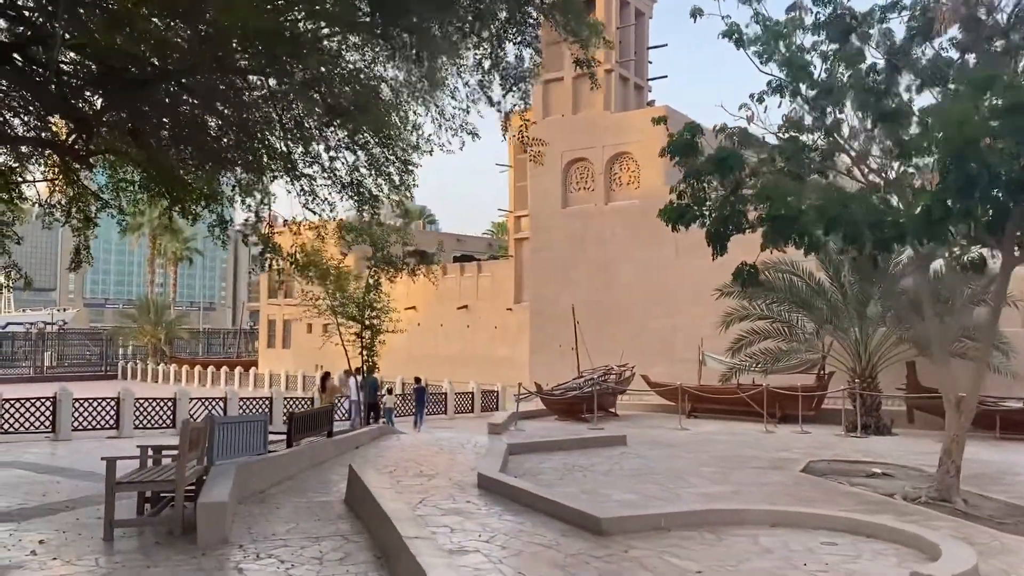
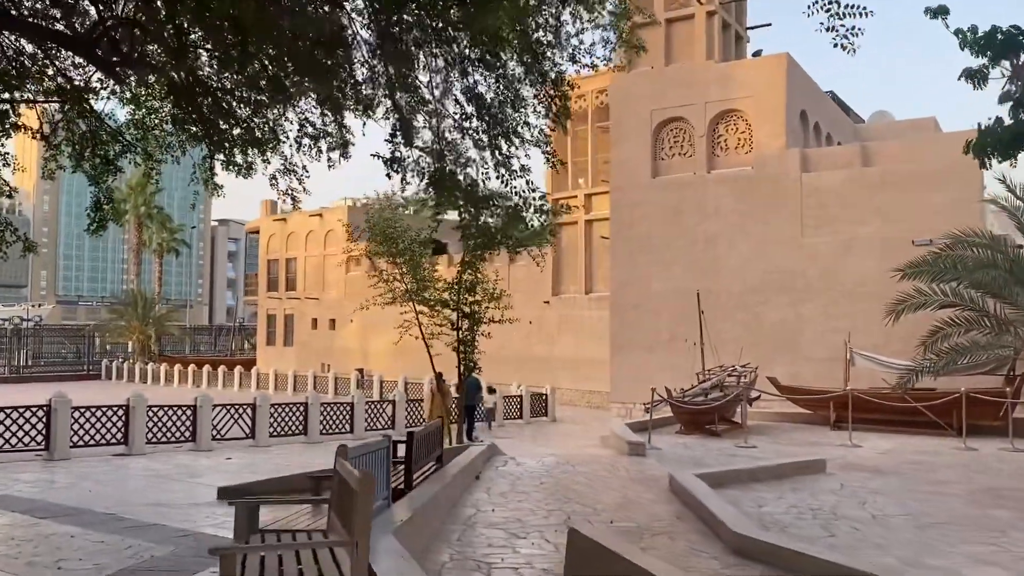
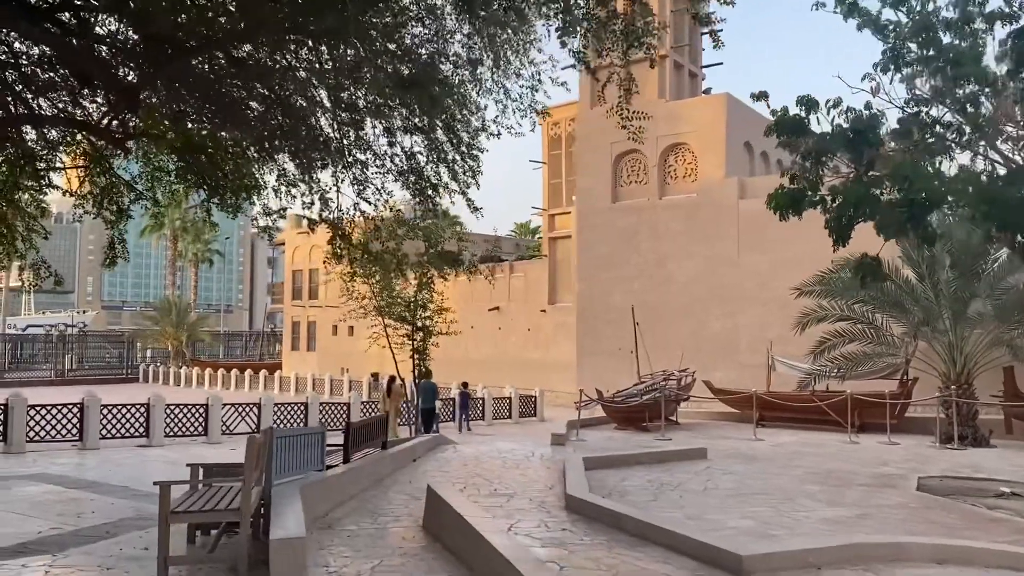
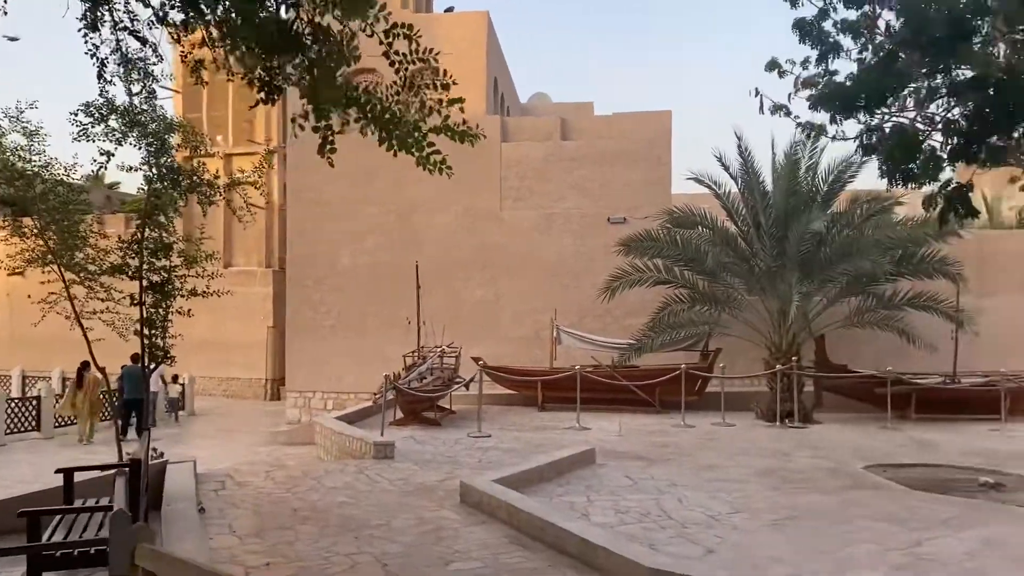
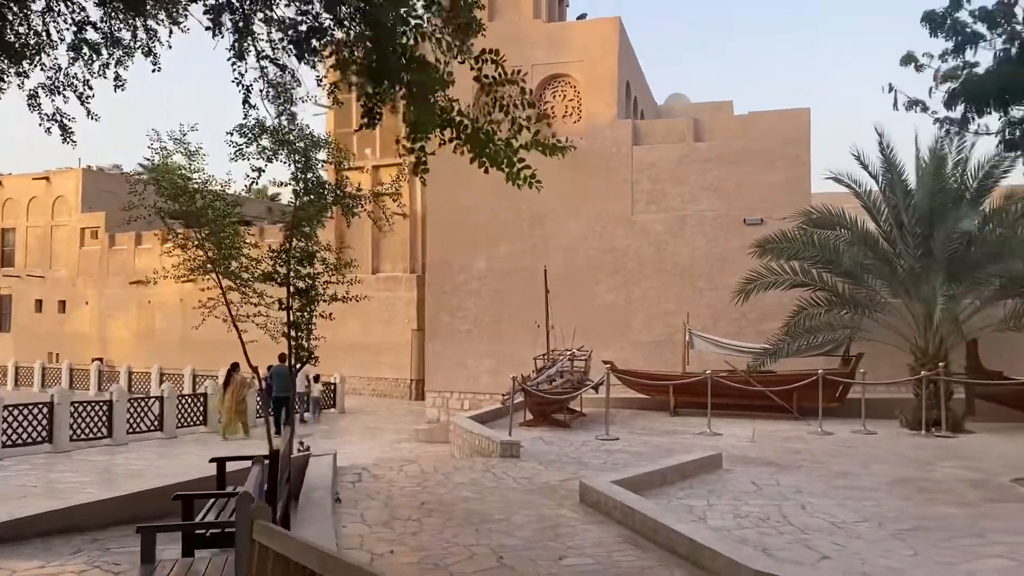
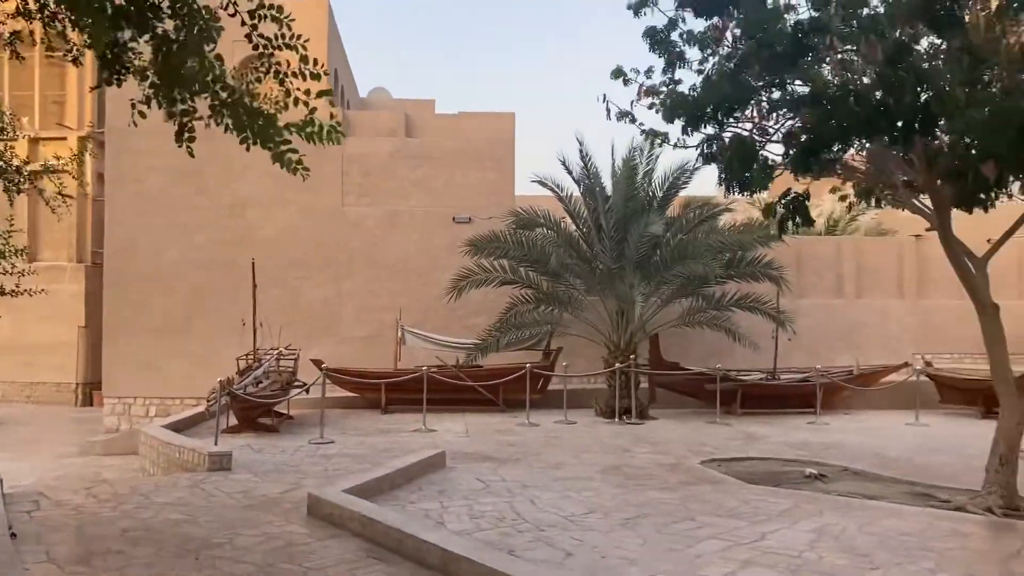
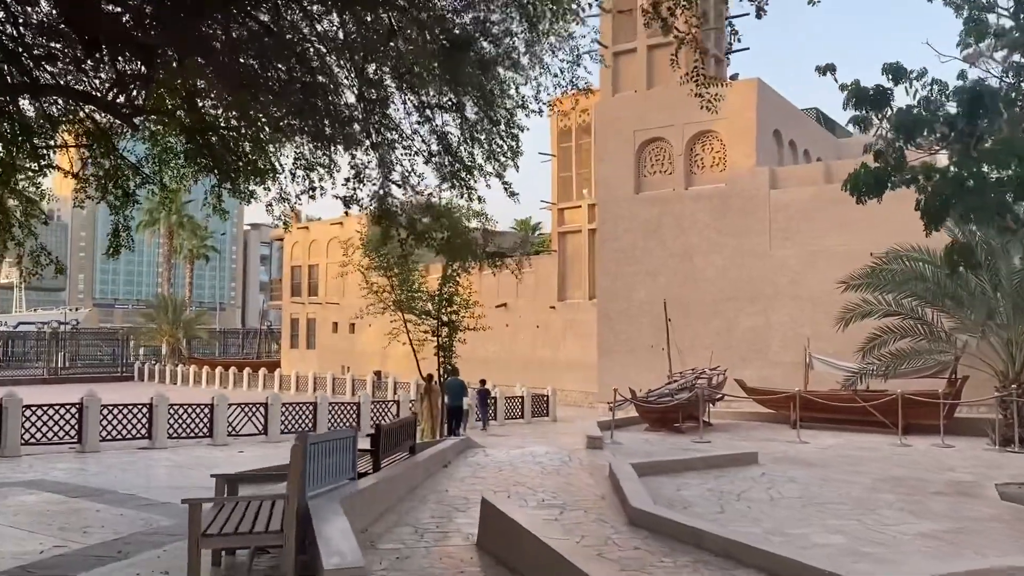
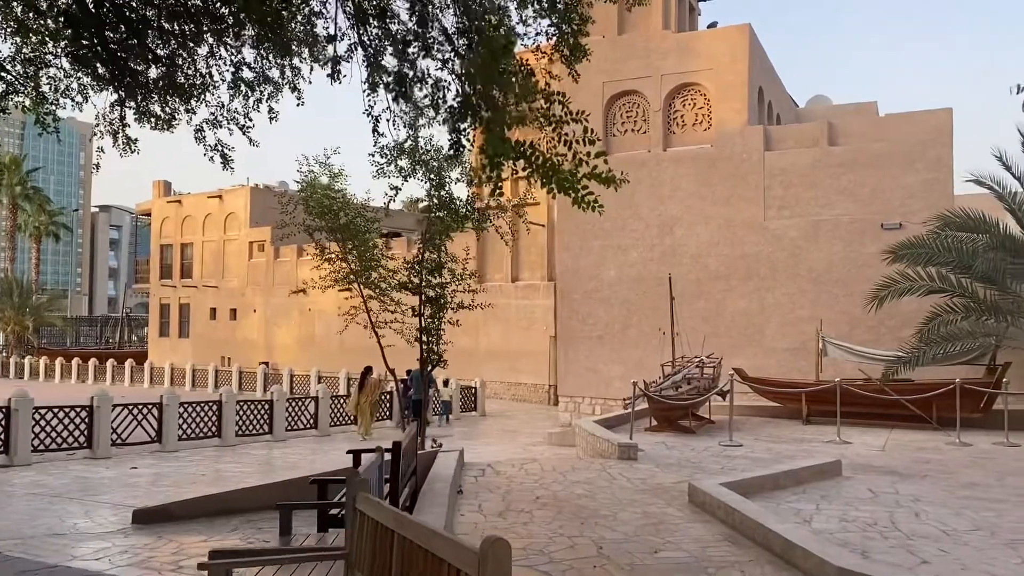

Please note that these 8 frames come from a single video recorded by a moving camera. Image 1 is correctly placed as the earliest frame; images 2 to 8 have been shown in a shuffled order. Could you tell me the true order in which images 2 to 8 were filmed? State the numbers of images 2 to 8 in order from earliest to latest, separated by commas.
3, 7, 2, 8, 5, 4, 6
